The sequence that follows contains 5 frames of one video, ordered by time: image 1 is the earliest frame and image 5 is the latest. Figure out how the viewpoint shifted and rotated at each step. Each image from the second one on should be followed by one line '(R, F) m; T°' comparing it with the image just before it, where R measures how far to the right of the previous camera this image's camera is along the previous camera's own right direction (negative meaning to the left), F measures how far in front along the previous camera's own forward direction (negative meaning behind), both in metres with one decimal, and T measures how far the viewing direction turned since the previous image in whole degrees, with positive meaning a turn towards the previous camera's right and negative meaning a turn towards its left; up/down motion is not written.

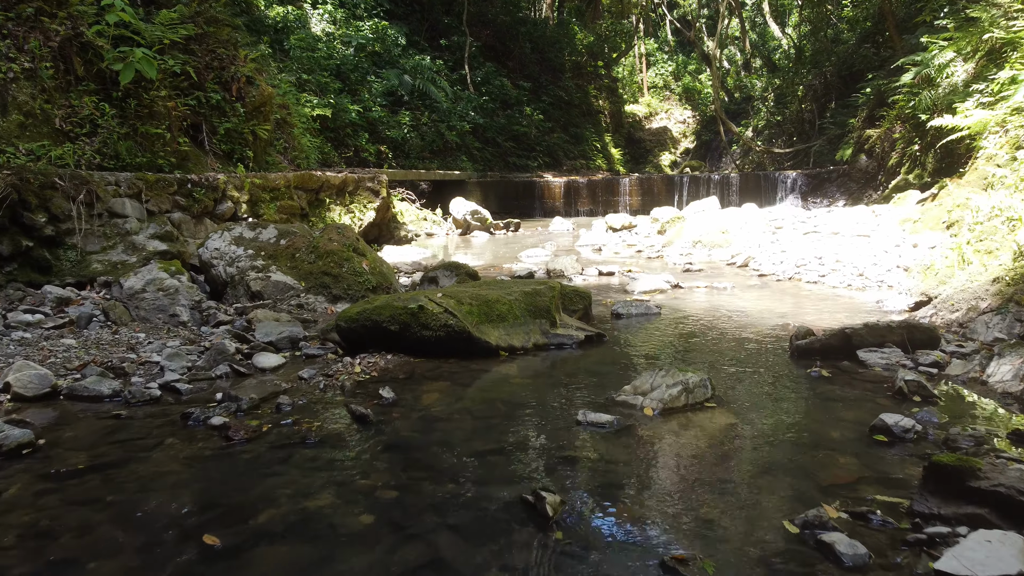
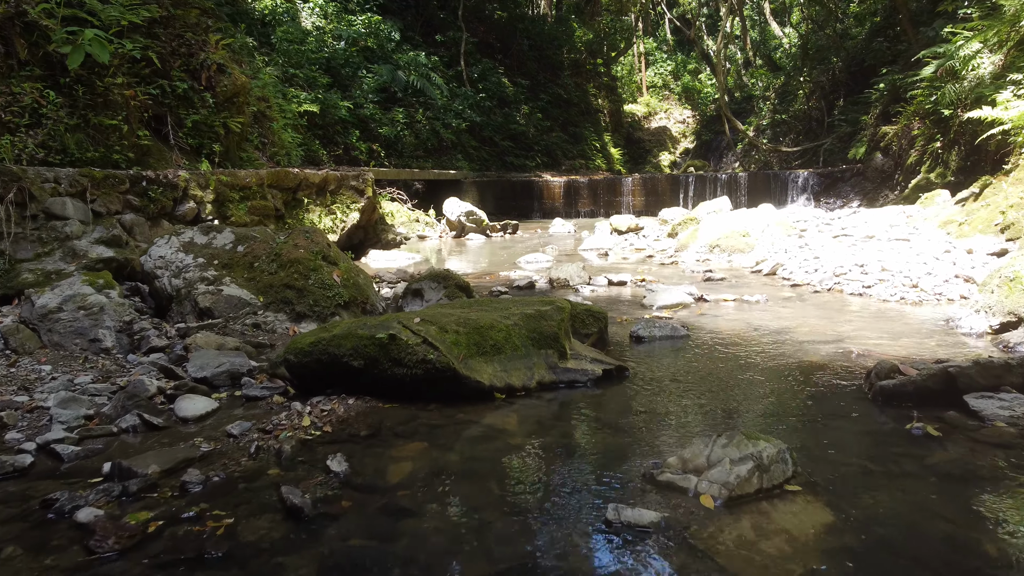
(0.0, +0.8) m; 0°
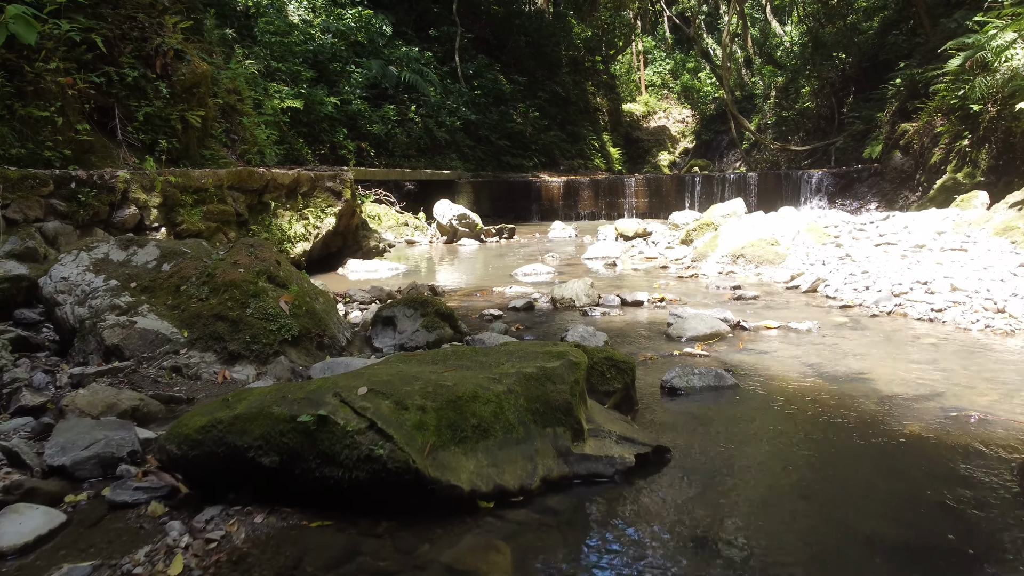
(0.0, +0.9) m; 0°
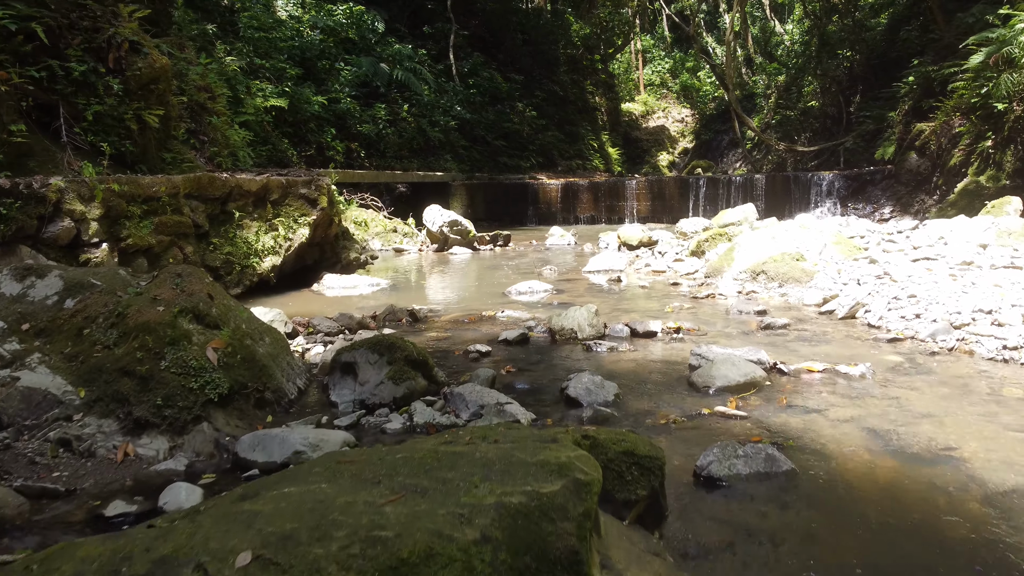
(0.0, +0.7) m; 0°
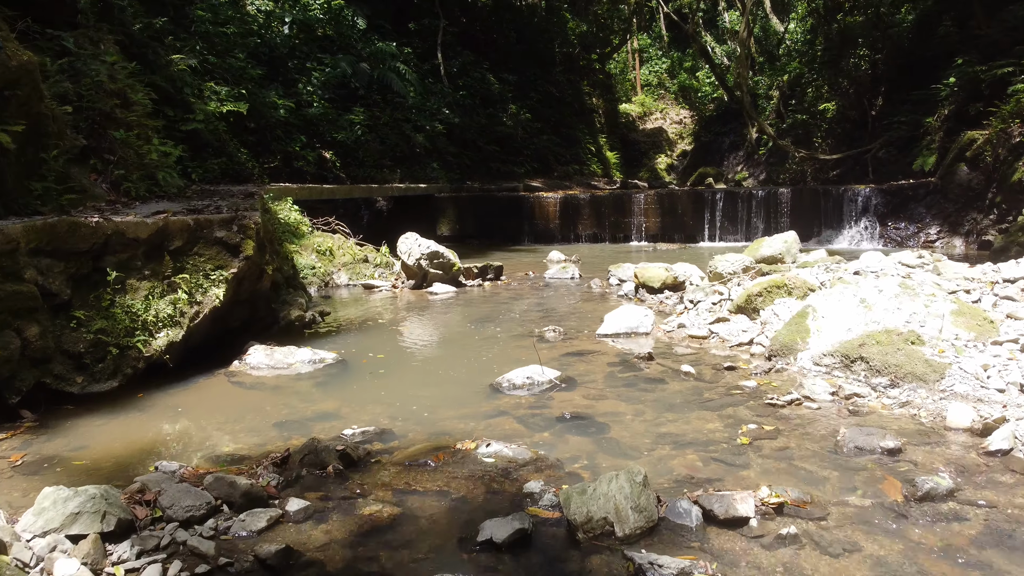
(0.0, +1.7) m; +1°
